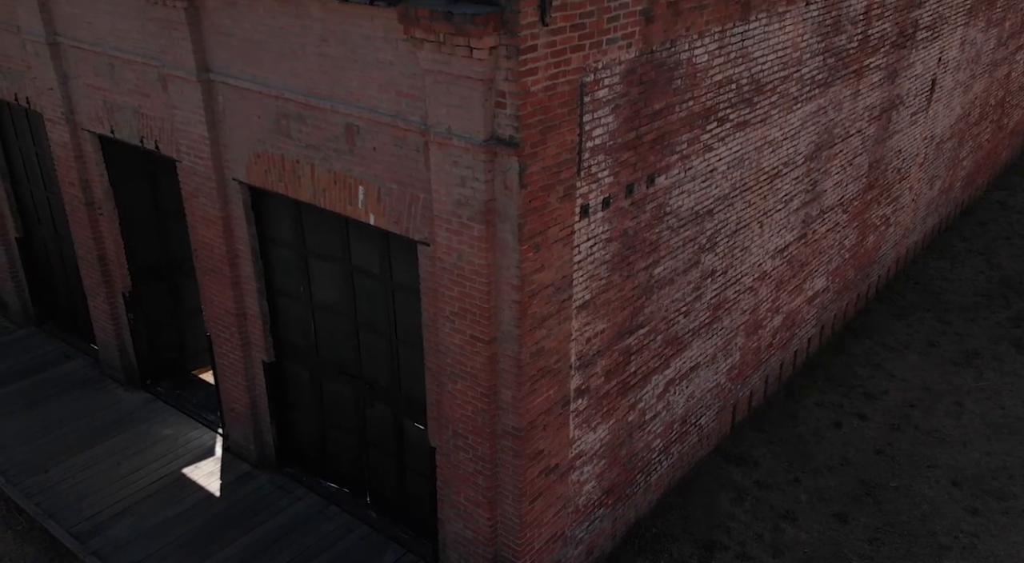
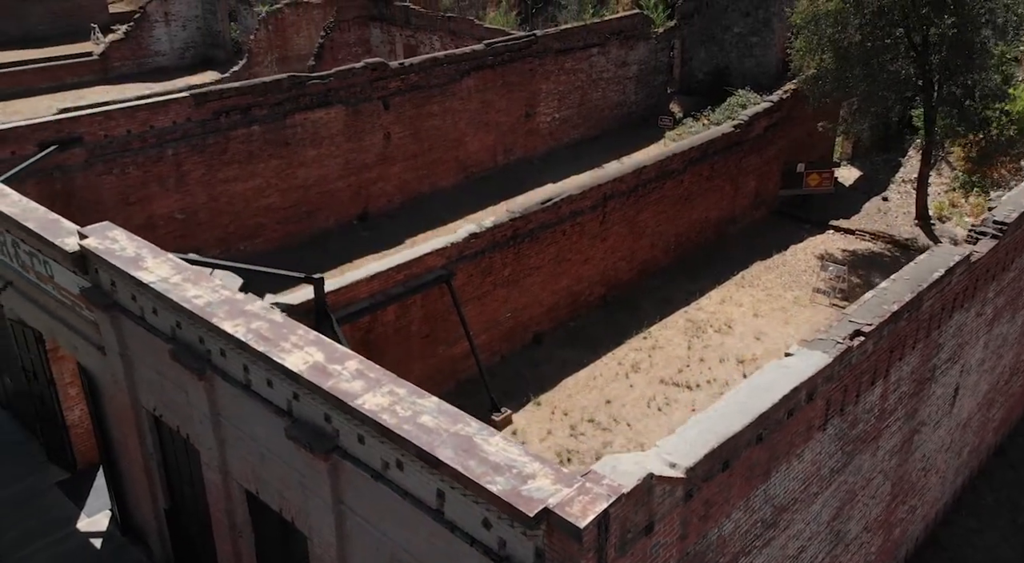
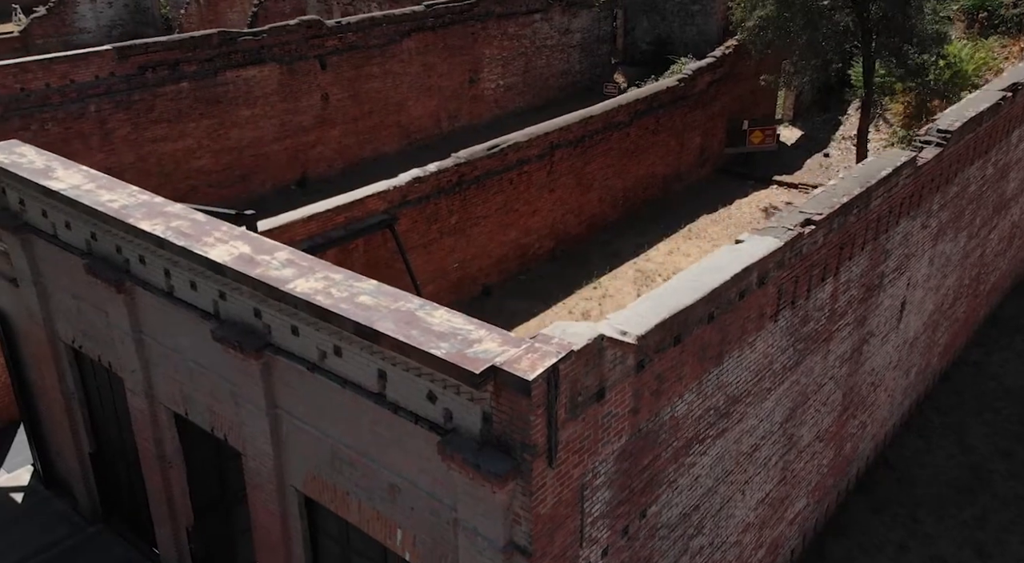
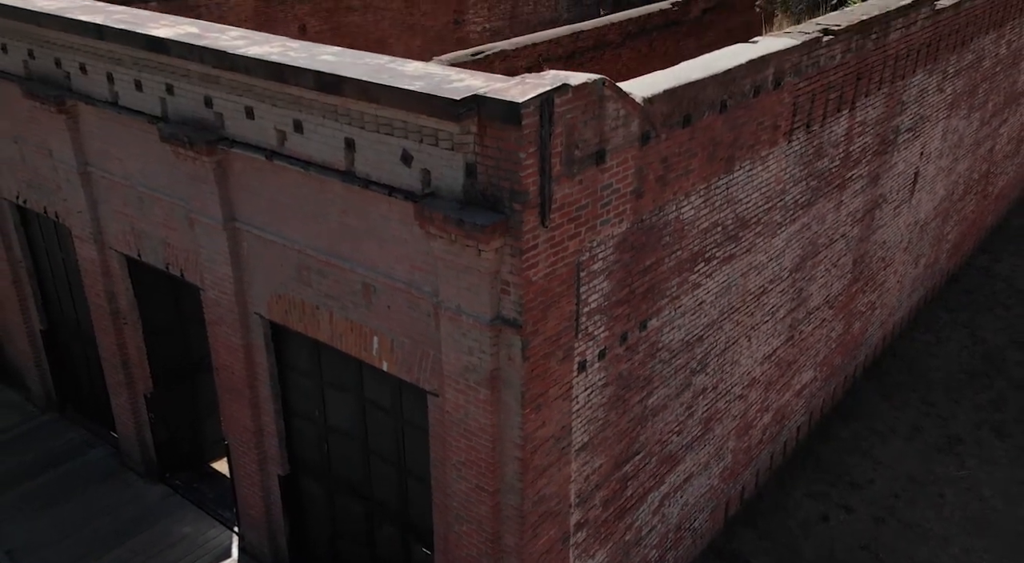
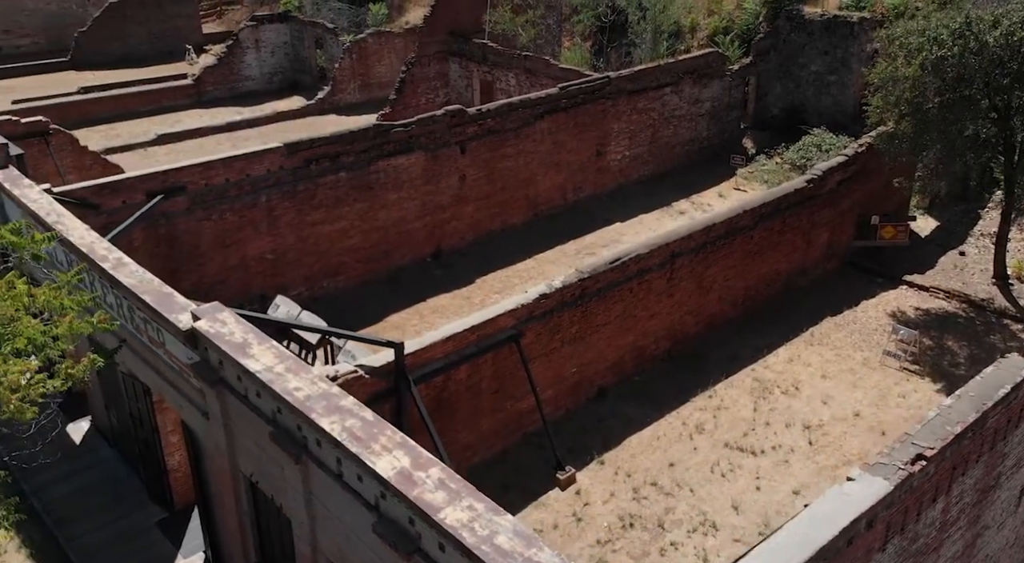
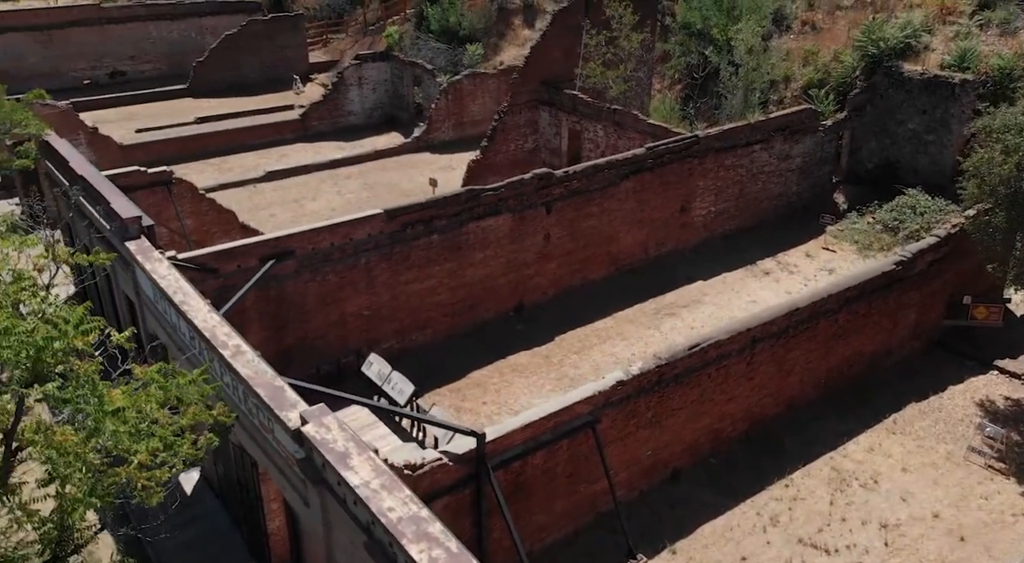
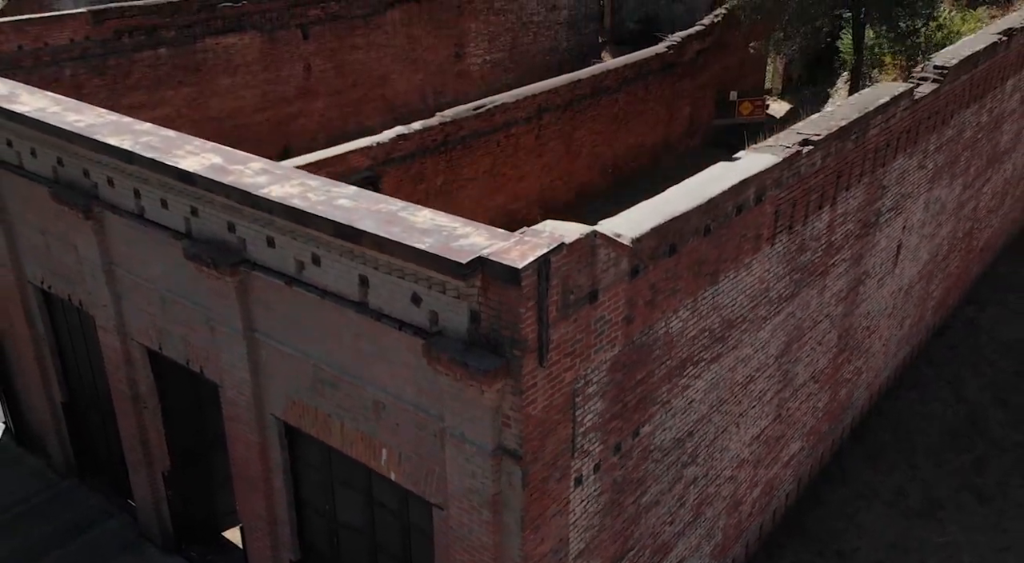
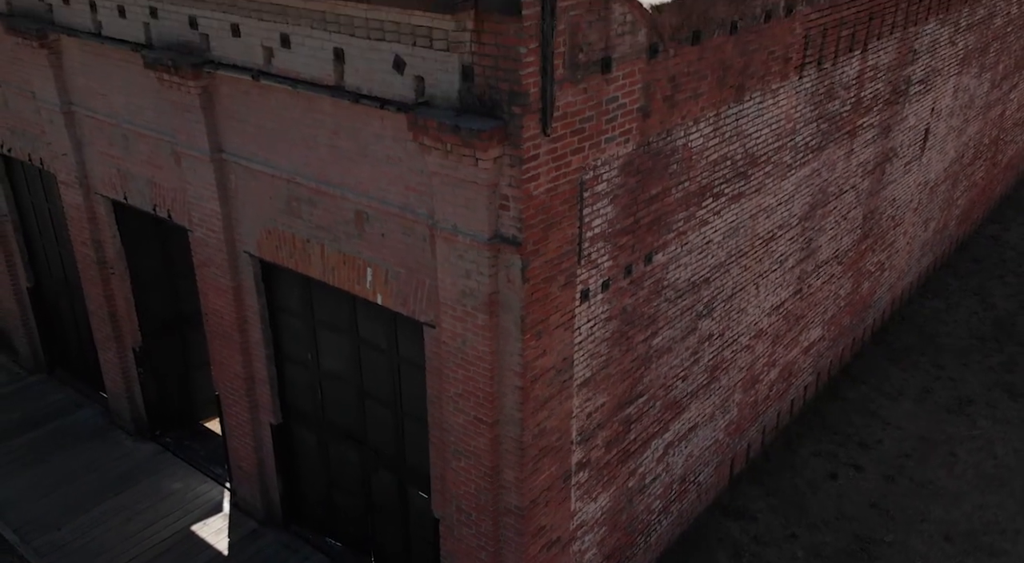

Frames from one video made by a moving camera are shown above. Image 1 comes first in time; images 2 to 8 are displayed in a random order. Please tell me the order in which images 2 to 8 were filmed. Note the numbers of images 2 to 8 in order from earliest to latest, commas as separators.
8, 4, 7, 3, 2, 5, 6
